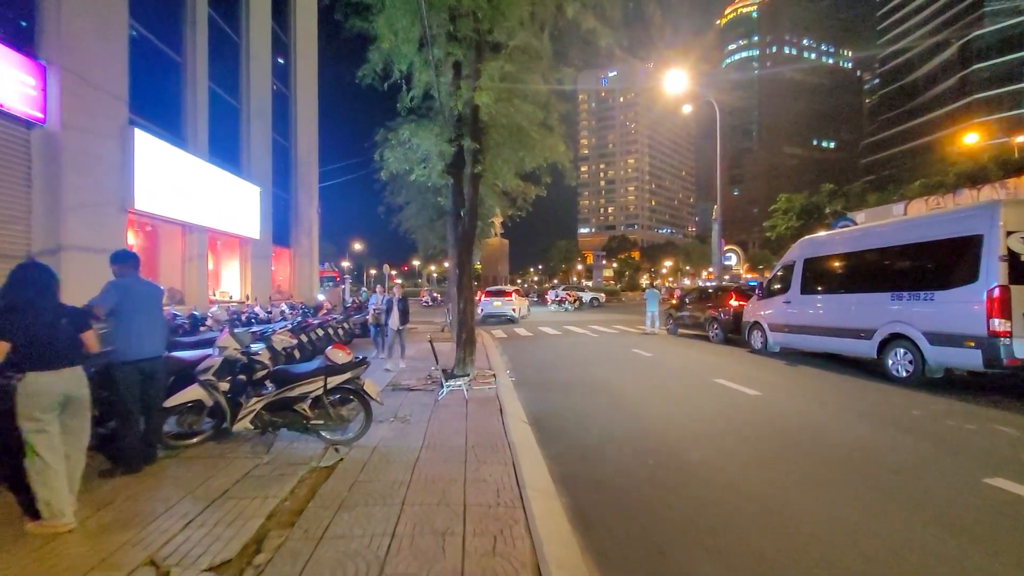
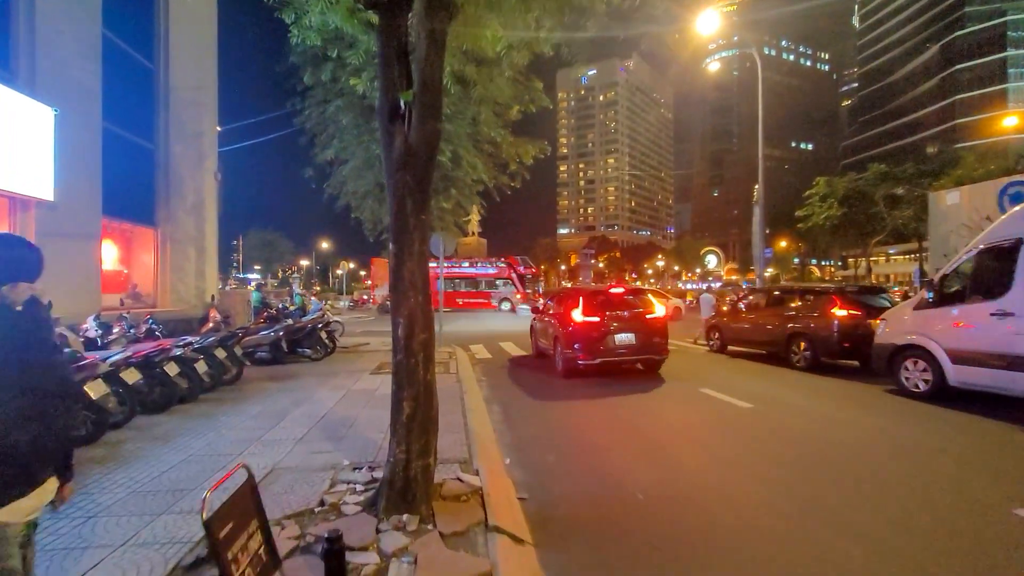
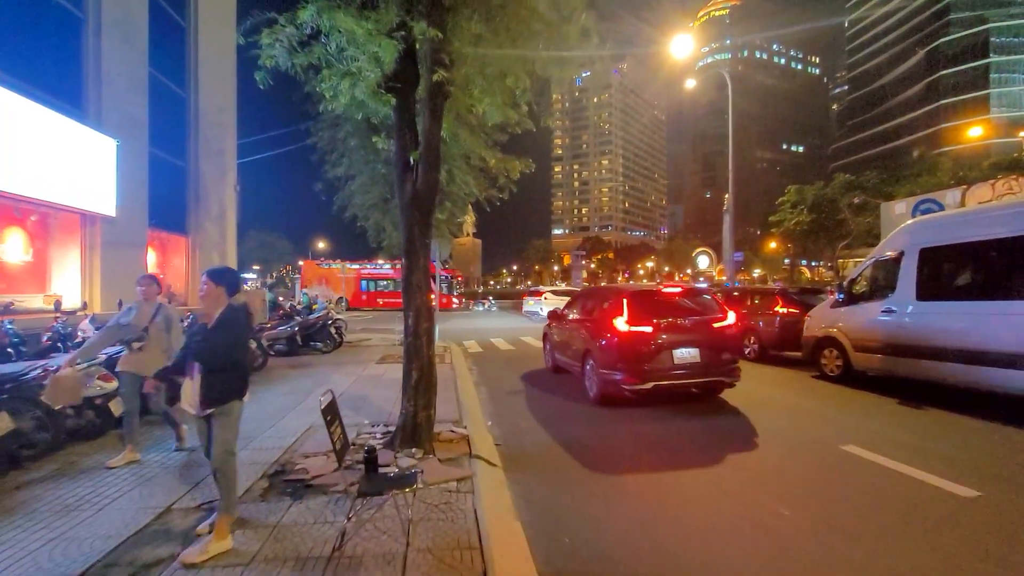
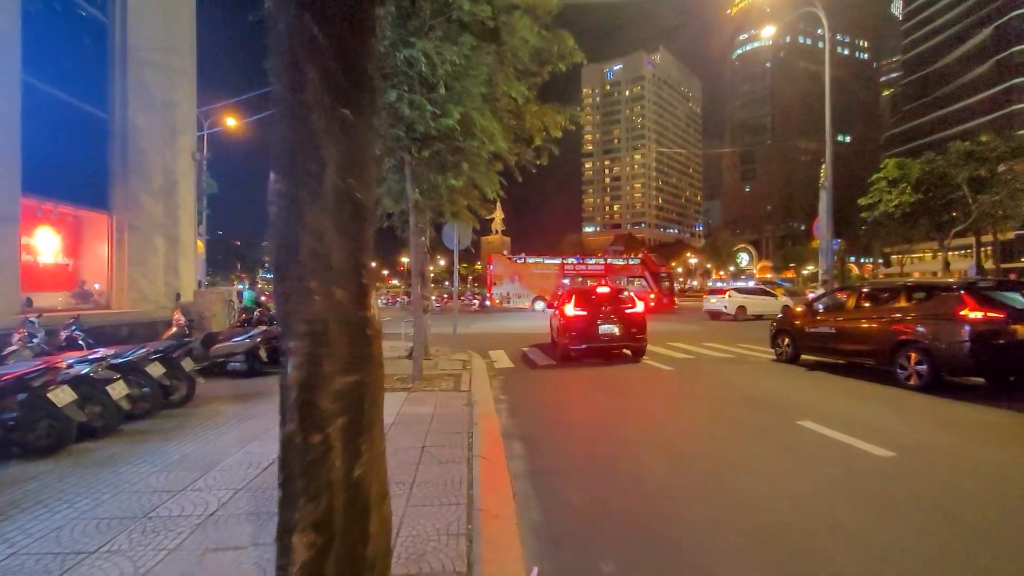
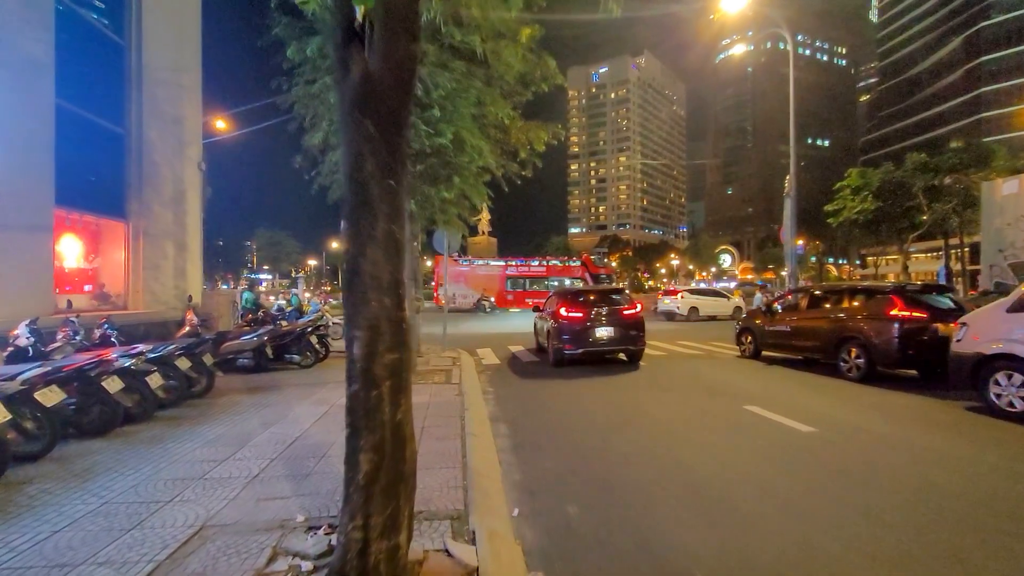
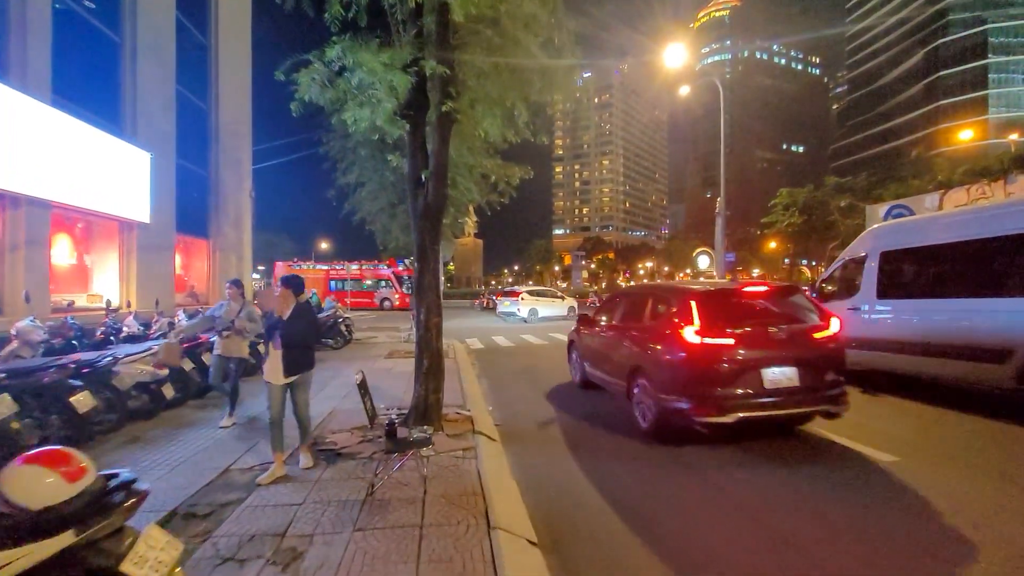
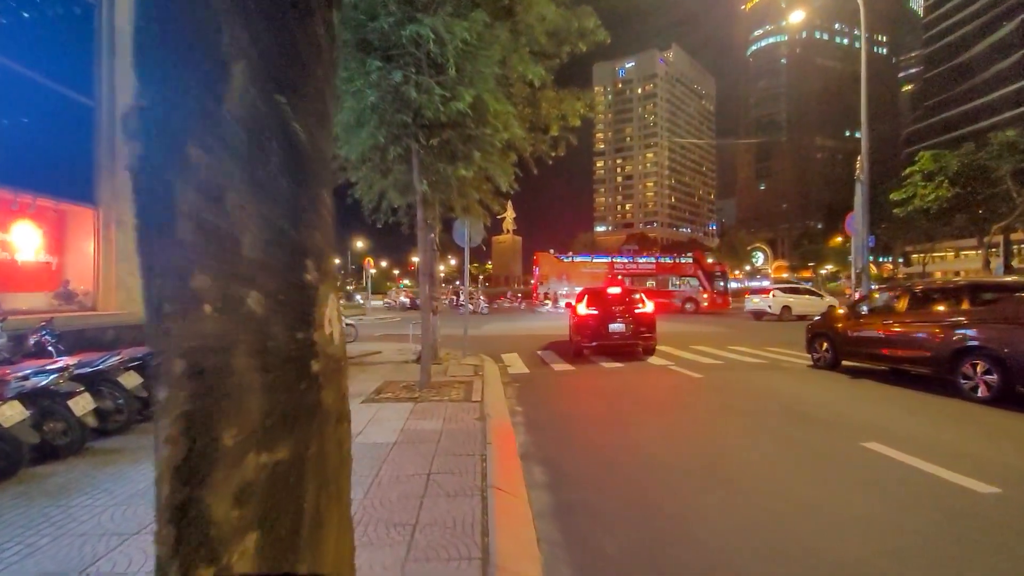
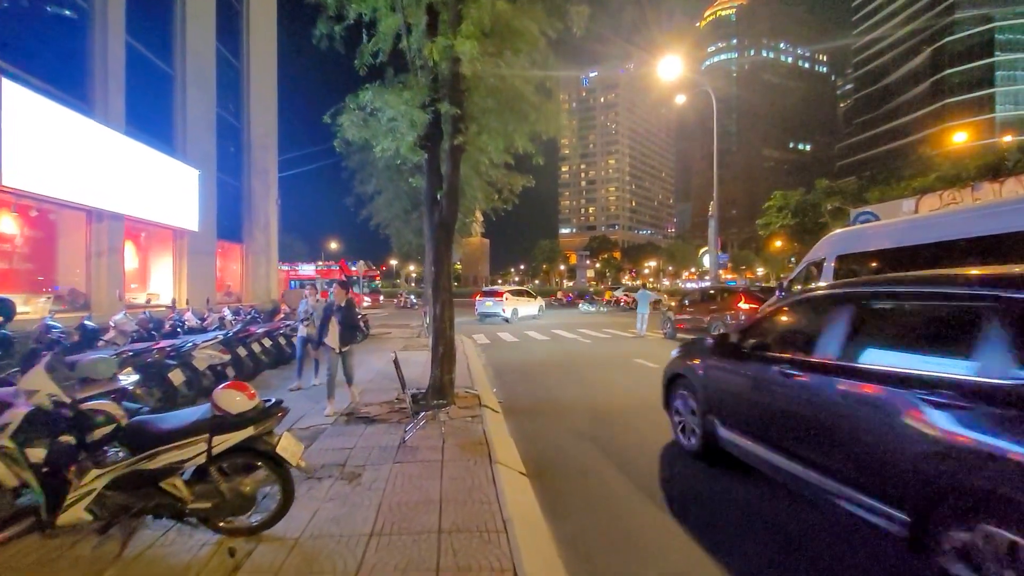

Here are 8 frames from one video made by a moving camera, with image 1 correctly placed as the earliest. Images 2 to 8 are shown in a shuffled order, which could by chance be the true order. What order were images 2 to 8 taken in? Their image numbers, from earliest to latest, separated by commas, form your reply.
8, 6, 3, 2, 5, 4, 7
